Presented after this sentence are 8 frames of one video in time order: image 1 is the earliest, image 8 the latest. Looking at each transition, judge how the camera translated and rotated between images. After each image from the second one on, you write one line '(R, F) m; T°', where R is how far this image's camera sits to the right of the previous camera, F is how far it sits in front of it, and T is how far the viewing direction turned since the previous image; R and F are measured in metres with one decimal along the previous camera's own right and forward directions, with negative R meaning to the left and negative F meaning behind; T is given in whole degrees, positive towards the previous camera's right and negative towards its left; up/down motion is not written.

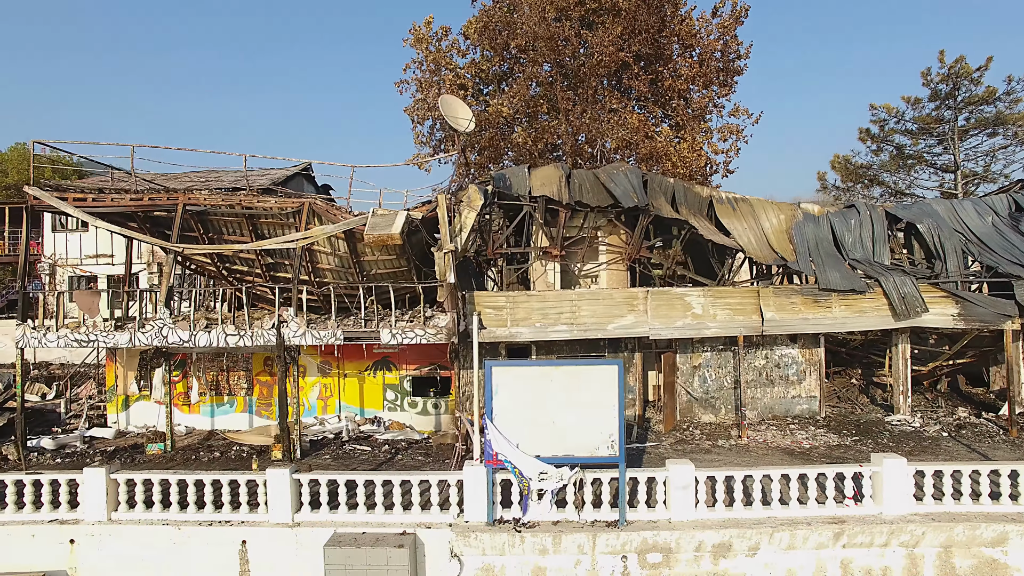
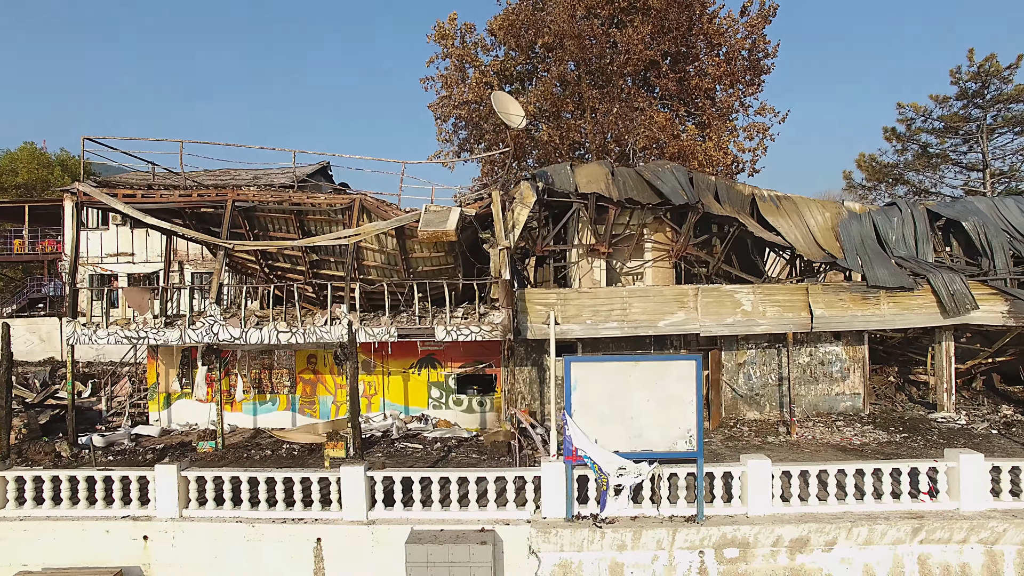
(-1.9, 0.0) m; 0°
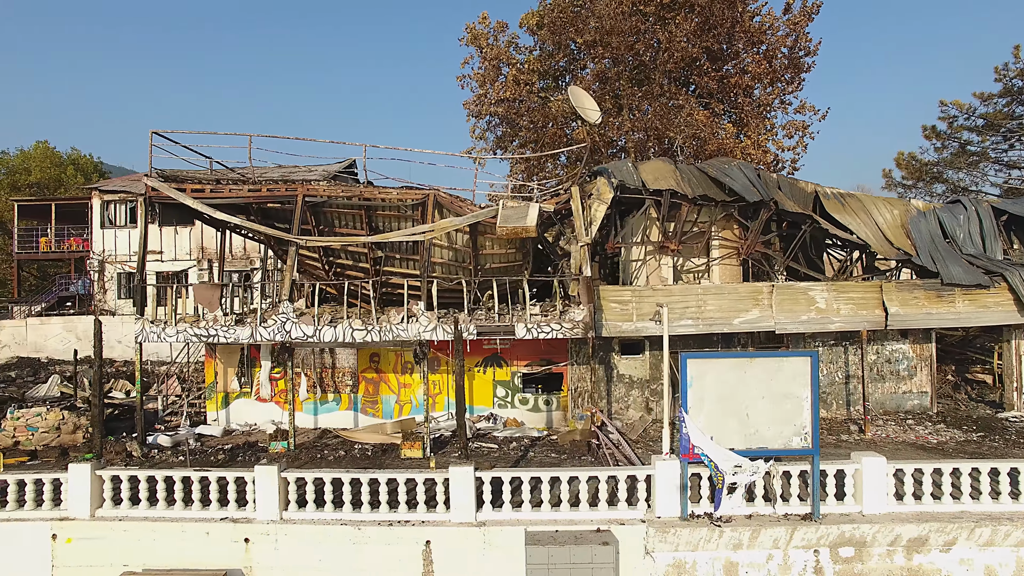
(-2.7, +0.2) m; 0°
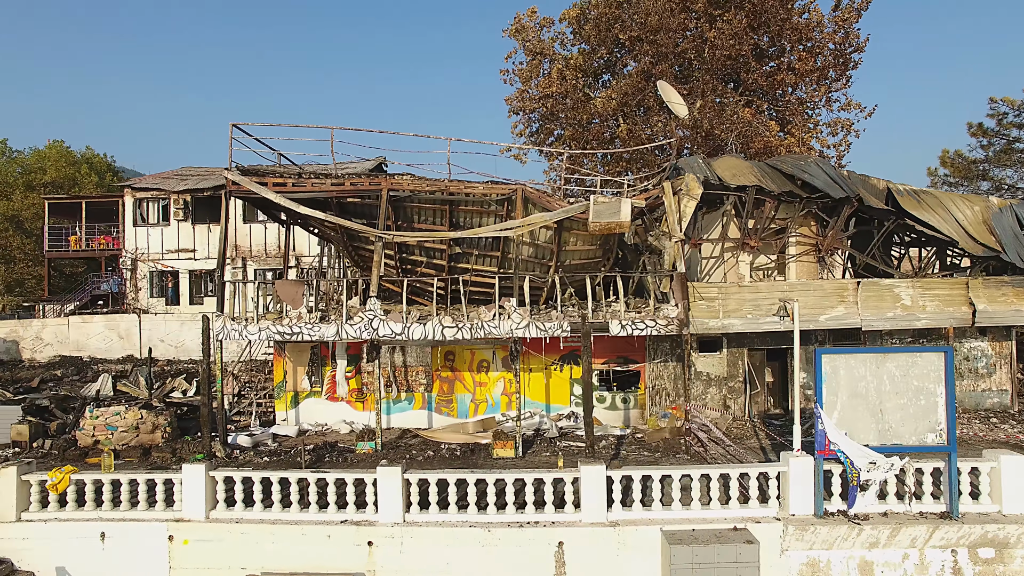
(-3.1, +0.2) m; 0°
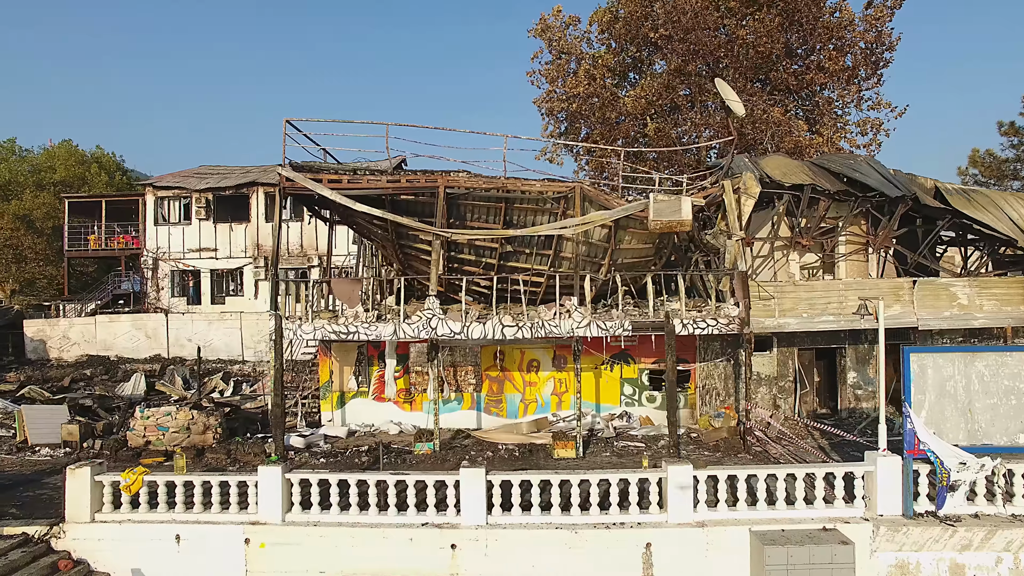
(-2.0, +0.1) m; 0°
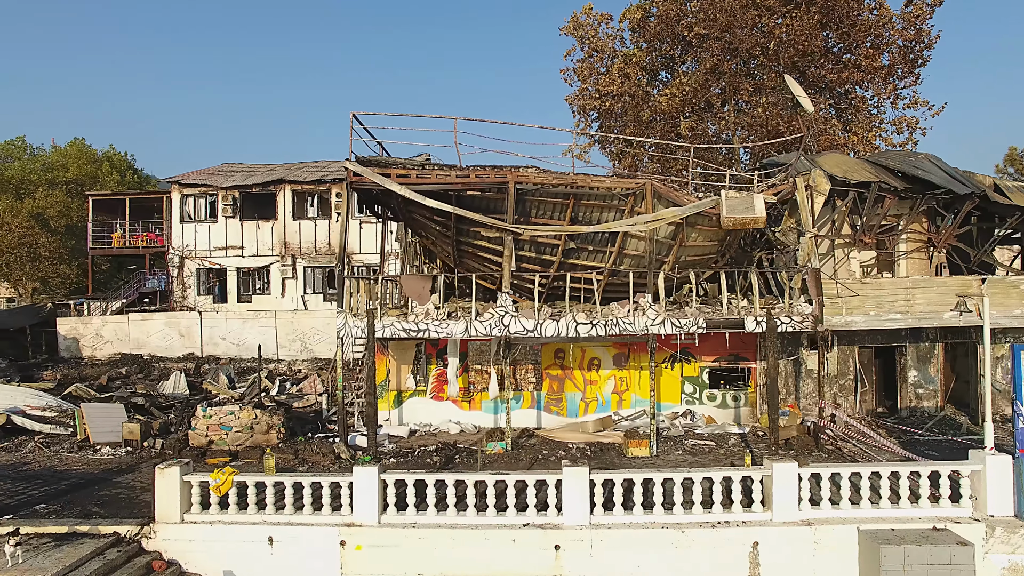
(-2.4, +0.1) m; 0°
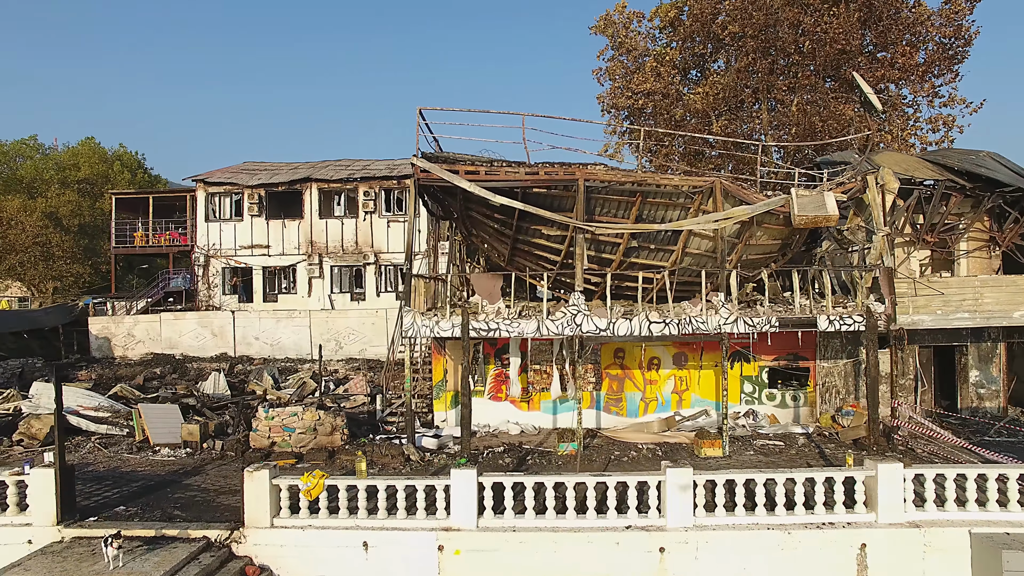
(-2.3, +0.2) m; 0°
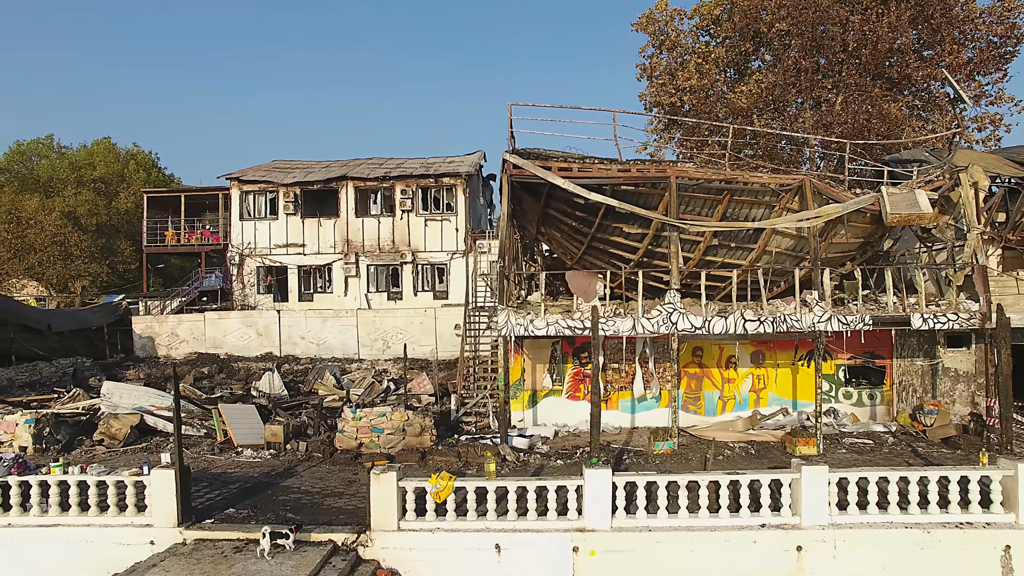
(-3.0, +0.1) m; 0°
